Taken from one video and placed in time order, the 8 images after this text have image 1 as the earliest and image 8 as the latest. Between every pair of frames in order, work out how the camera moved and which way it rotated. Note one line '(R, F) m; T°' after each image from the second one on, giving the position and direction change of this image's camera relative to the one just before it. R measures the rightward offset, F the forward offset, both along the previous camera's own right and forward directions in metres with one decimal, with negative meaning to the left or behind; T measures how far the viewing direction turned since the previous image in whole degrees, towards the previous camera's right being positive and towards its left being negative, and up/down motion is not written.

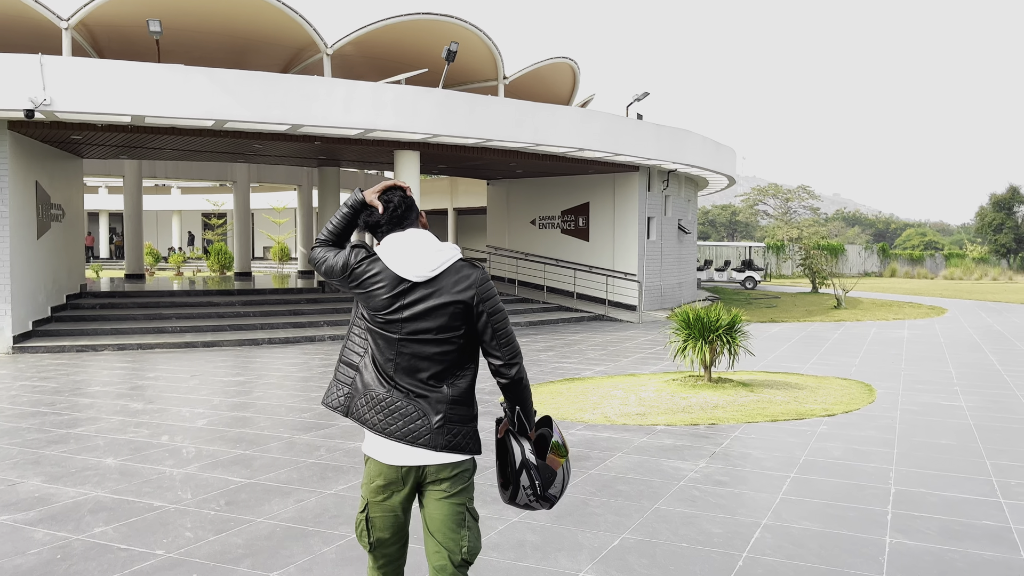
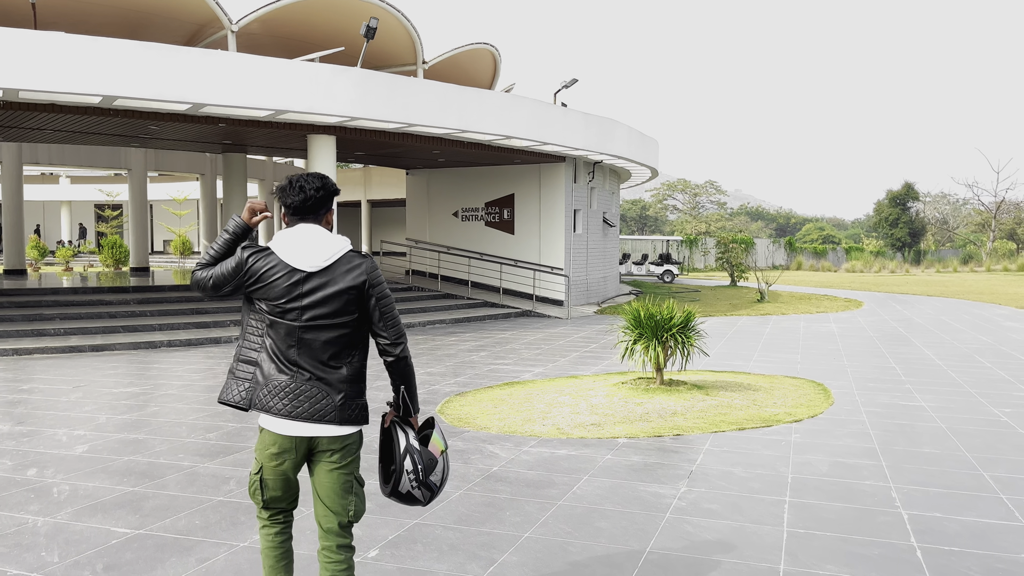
(-0.2, +0.9) m; +6°
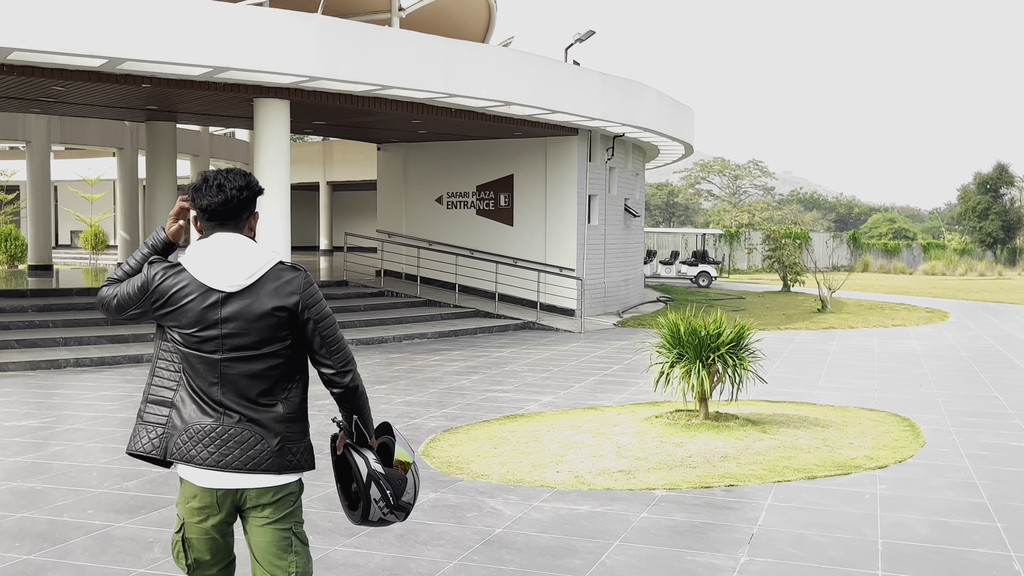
(+0.7, +3.0) m; -3°
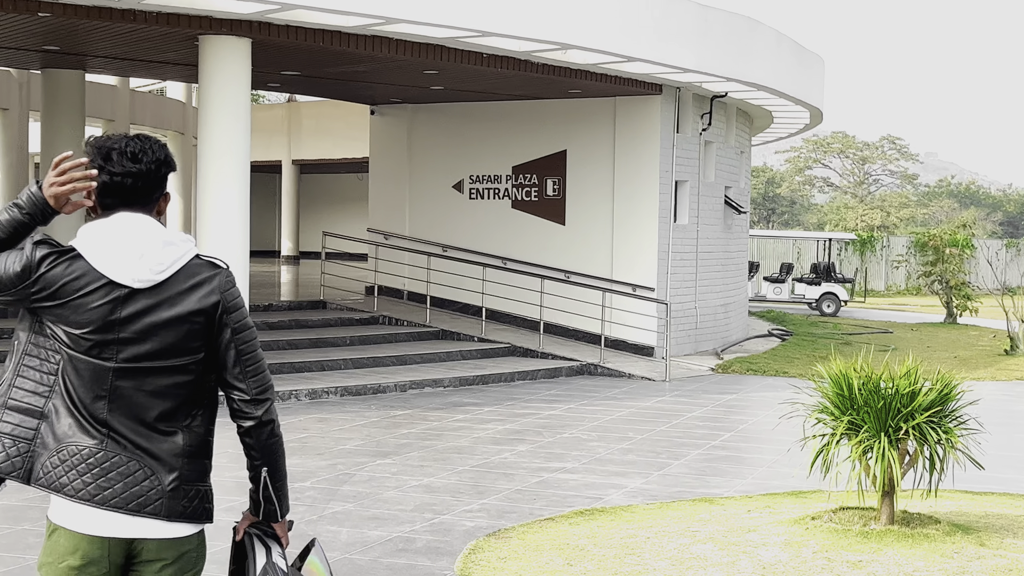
(+0.2, +3.8) m; -5°
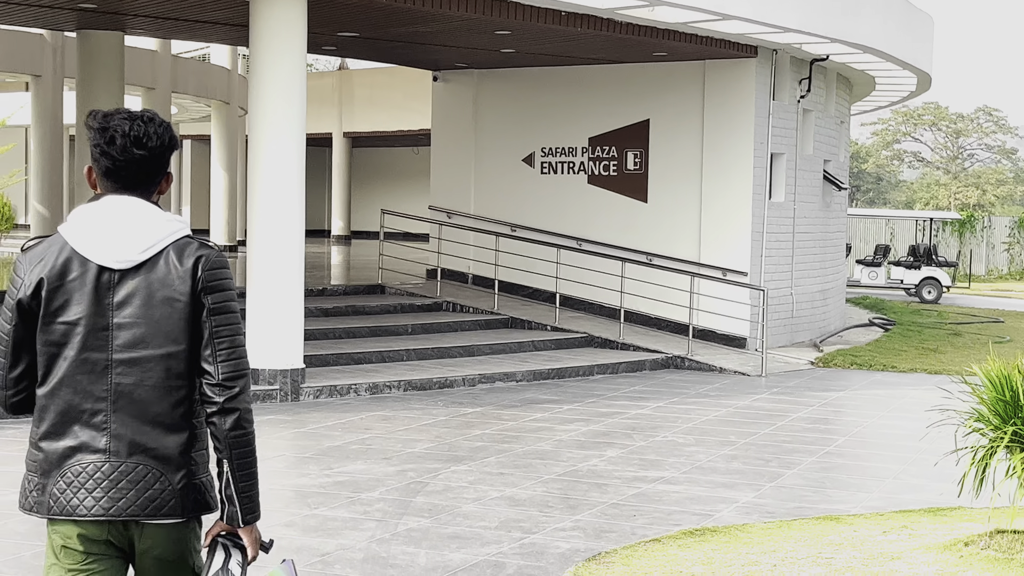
(-0.3, +0.8) m; -3°
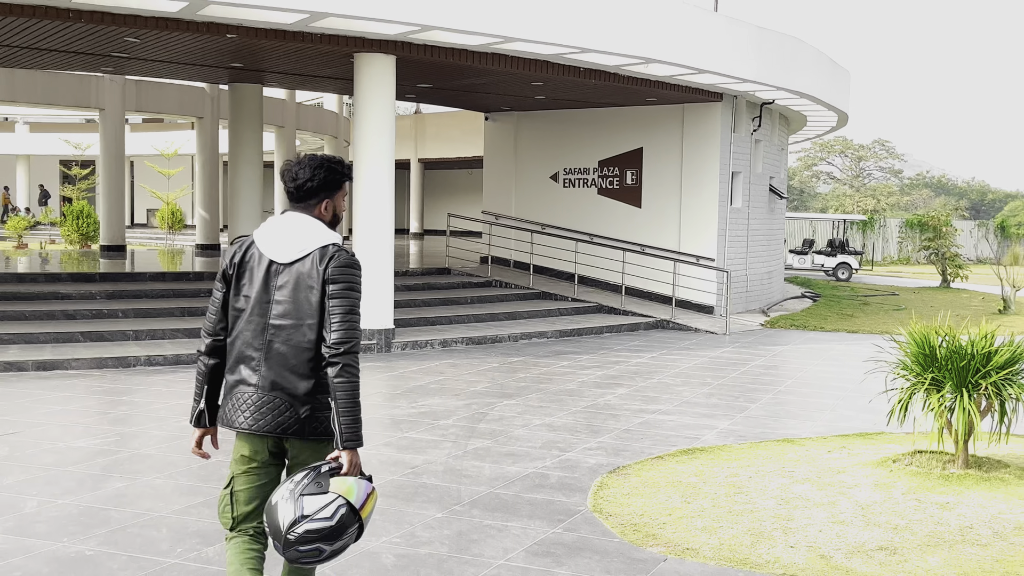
(-1.0, -1.8) m; +5°
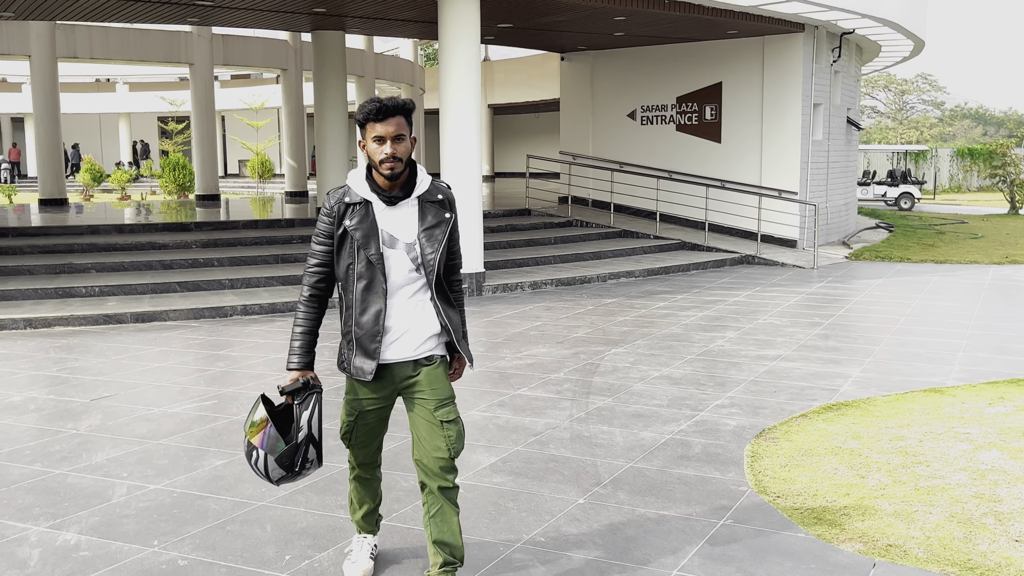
(-0.6, +1.0) m; -2°
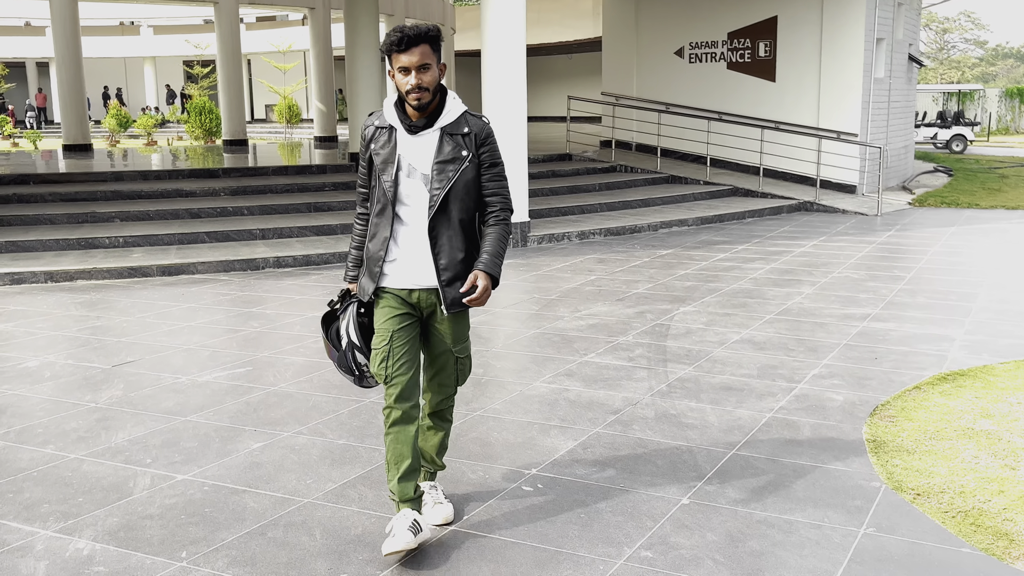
(-0.3, +0.9) m; -2°
